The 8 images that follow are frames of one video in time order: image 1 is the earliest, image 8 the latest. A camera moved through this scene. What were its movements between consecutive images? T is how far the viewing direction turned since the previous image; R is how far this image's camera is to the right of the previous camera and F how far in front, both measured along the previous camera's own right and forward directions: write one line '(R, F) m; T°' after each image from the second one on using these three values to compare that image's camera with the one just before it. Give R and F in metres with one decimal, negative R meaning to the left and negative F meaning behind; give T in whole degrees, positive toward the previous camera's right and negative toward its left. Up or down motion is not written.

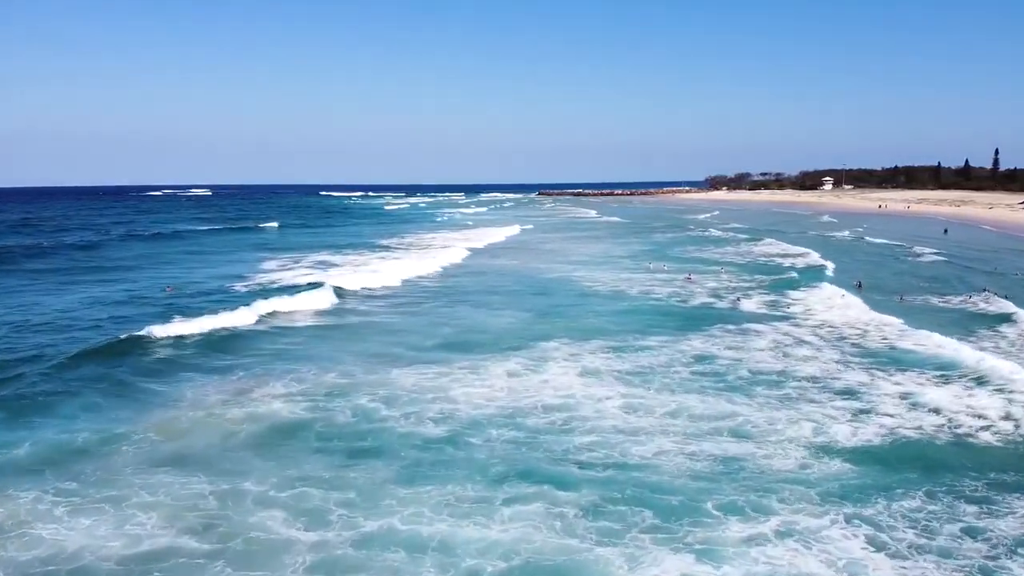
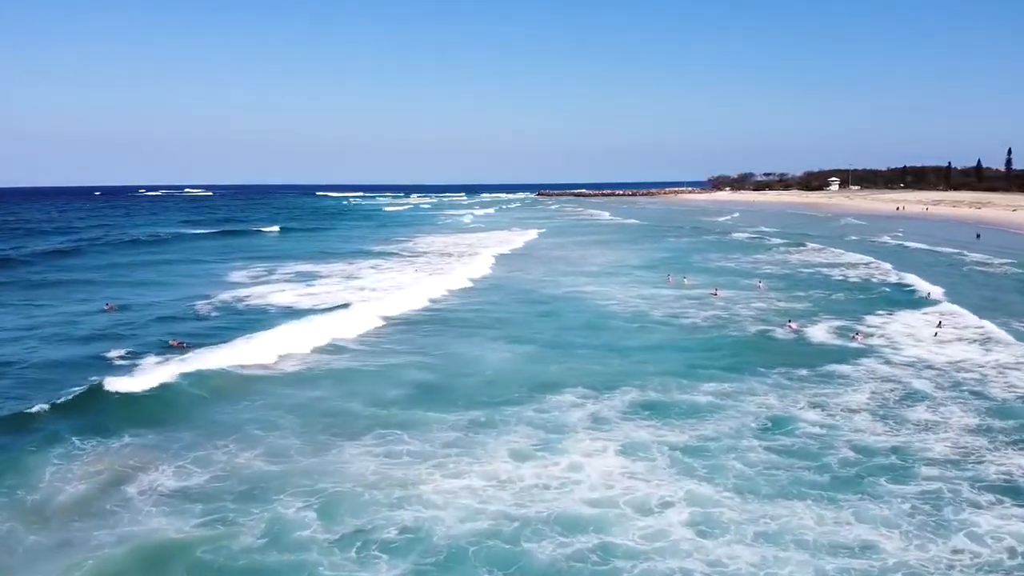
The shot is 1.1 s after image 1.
(-0.1, +4.9) m; 0°
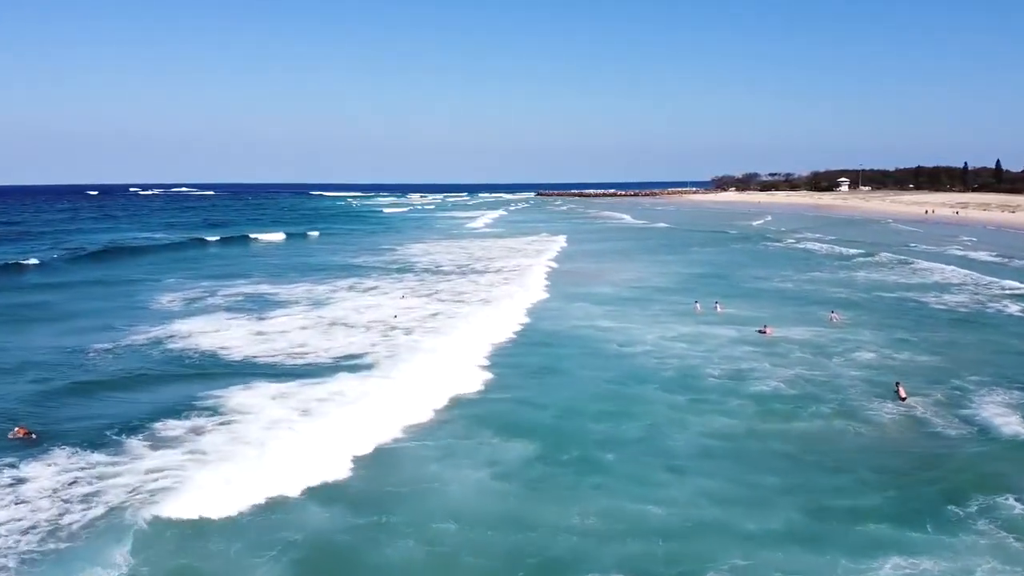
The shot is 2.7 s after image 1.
(+0.1, +6.6) m; 0°
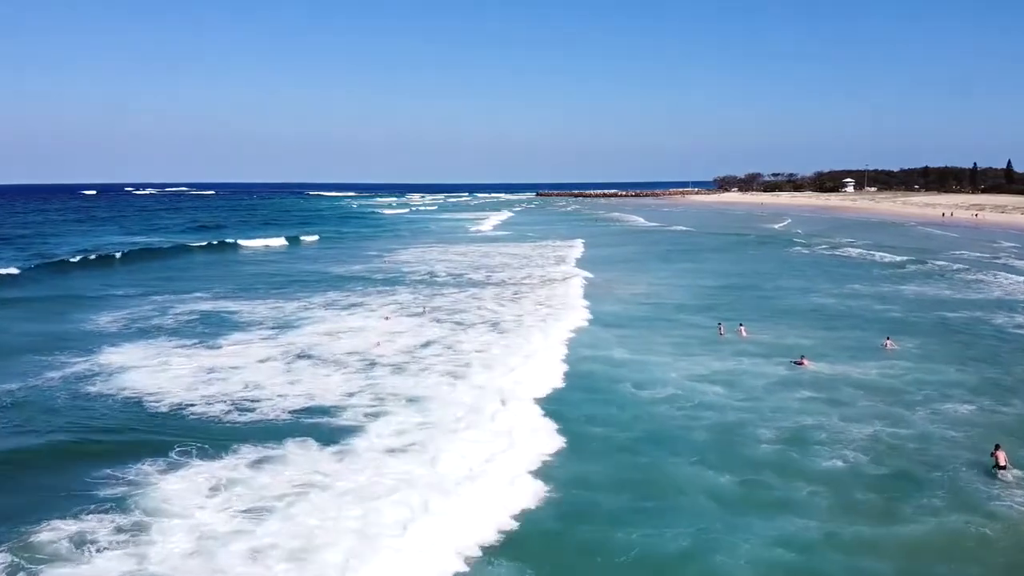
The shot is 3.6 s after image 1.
(+0.1, +3.4) m; 0°
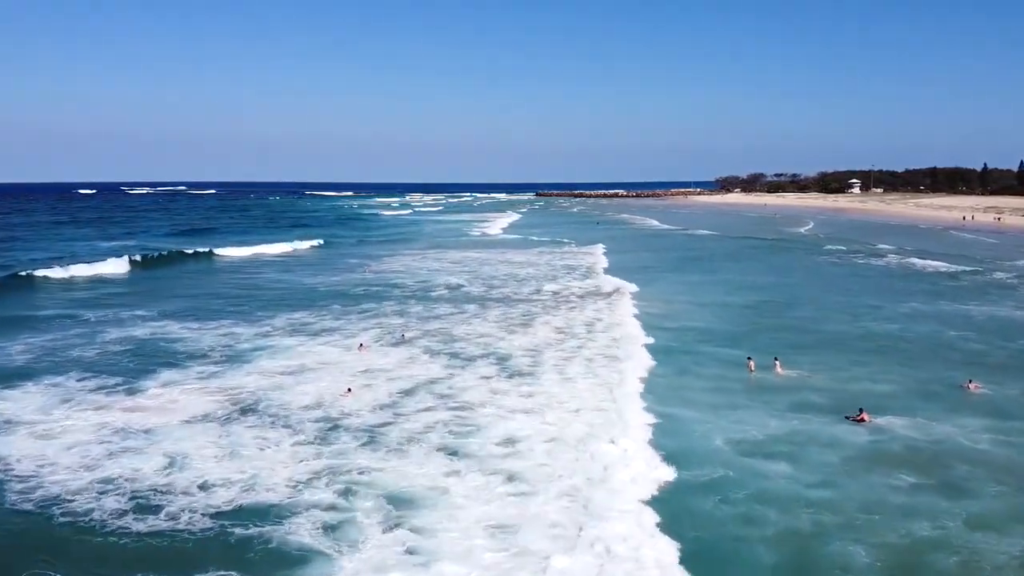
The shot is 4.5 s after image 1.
(-0.2, +3.6) m; 0°
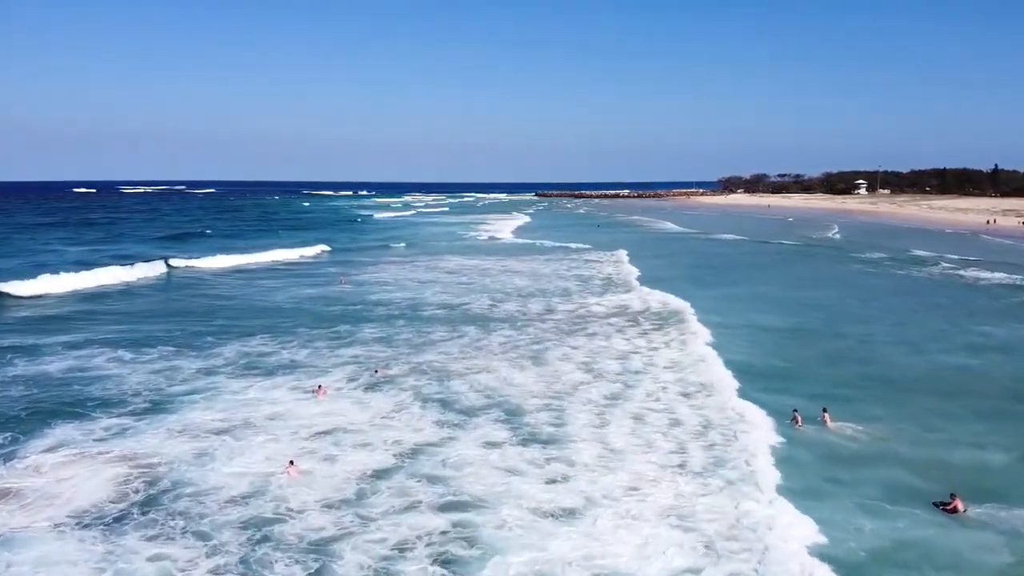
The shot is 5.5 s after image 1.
(-0.3, +3.5) m; 0°
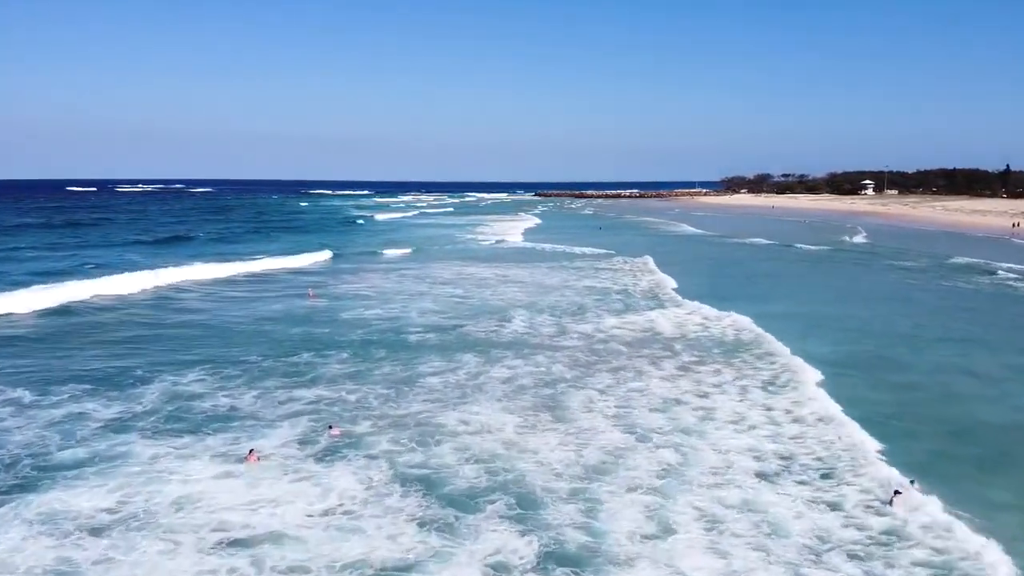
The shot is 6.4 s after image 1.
(-0.2, +3.3) m; 0°
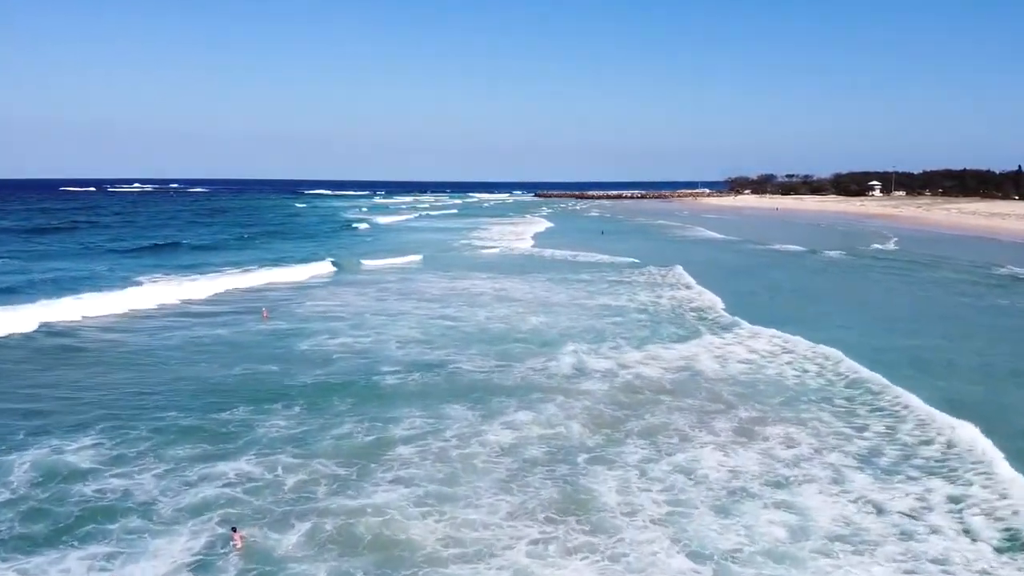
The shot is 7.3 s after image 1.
(0.0, +3.2) m; 0°
